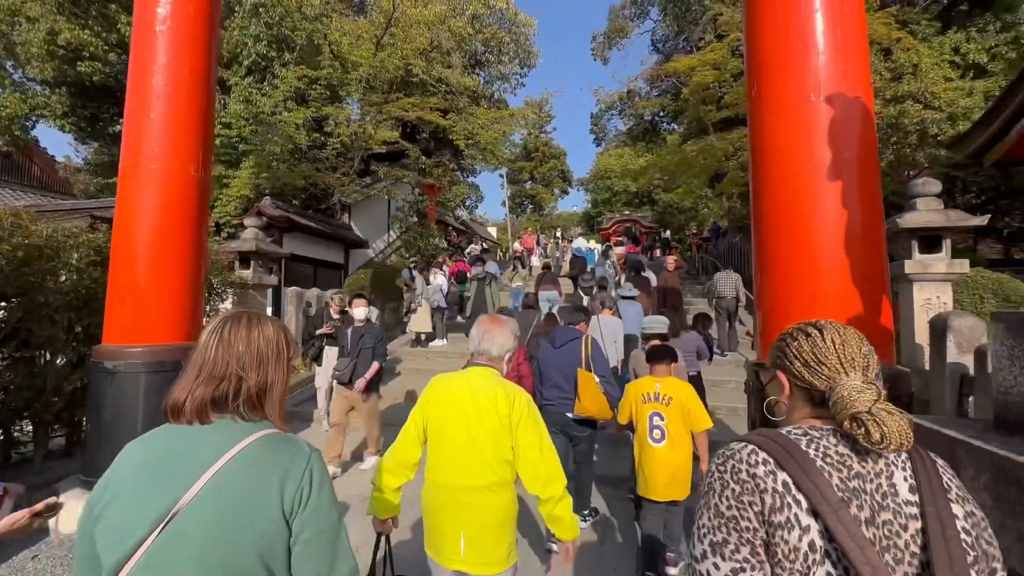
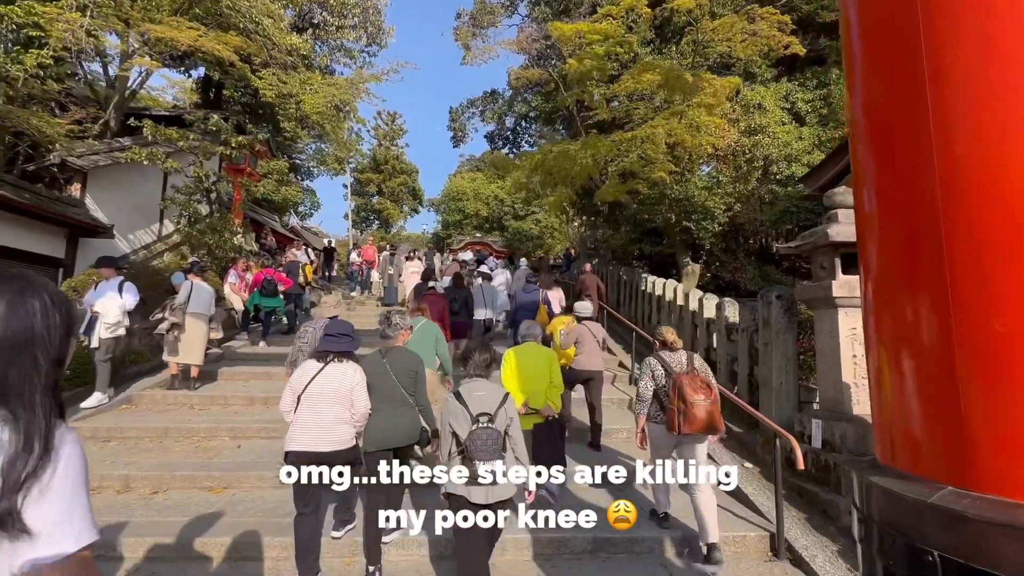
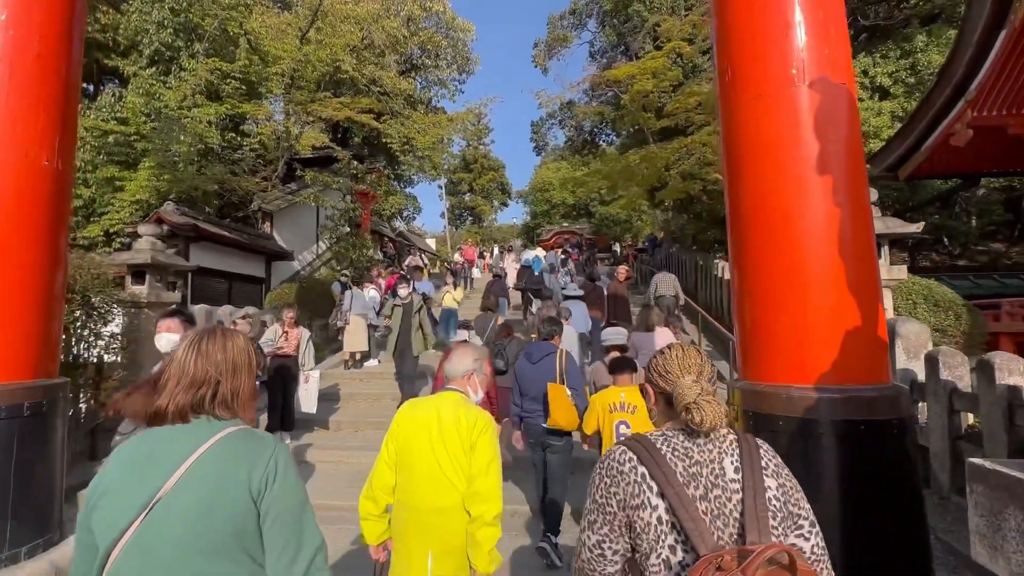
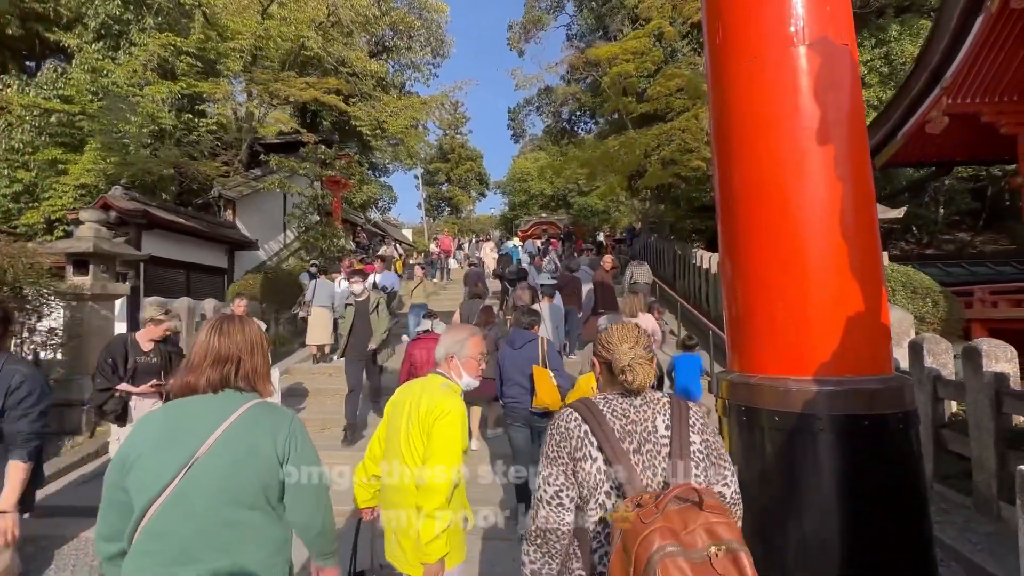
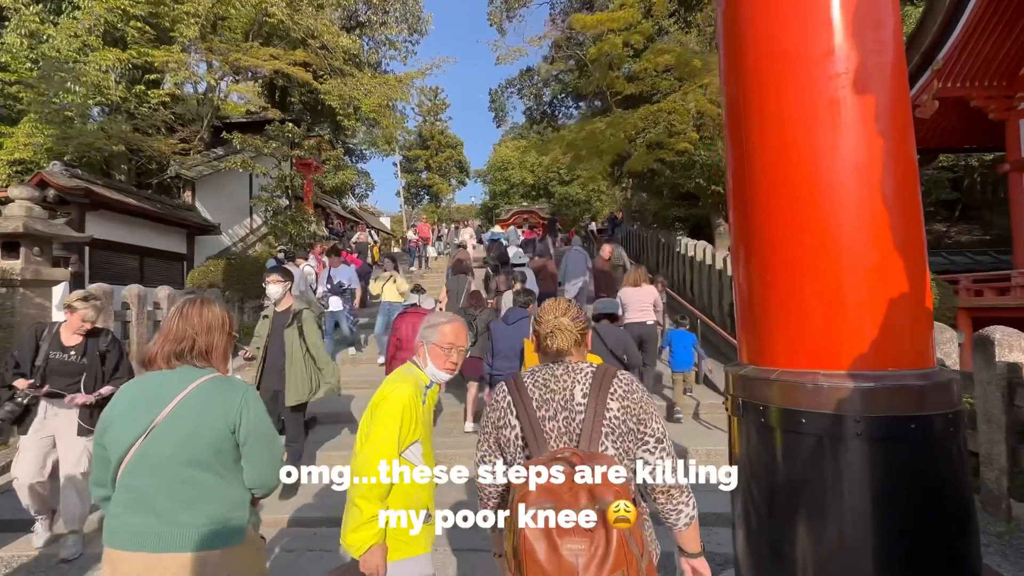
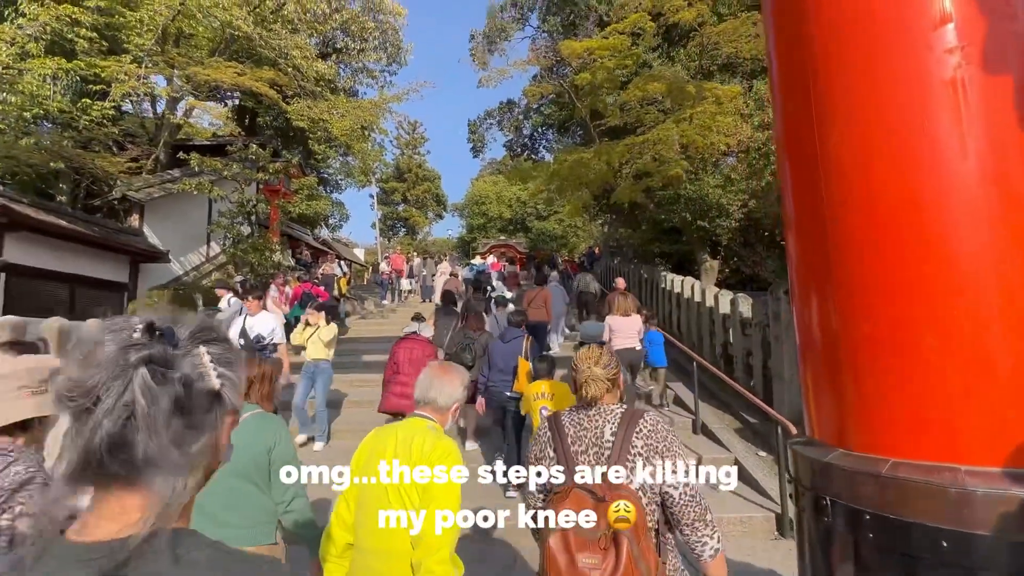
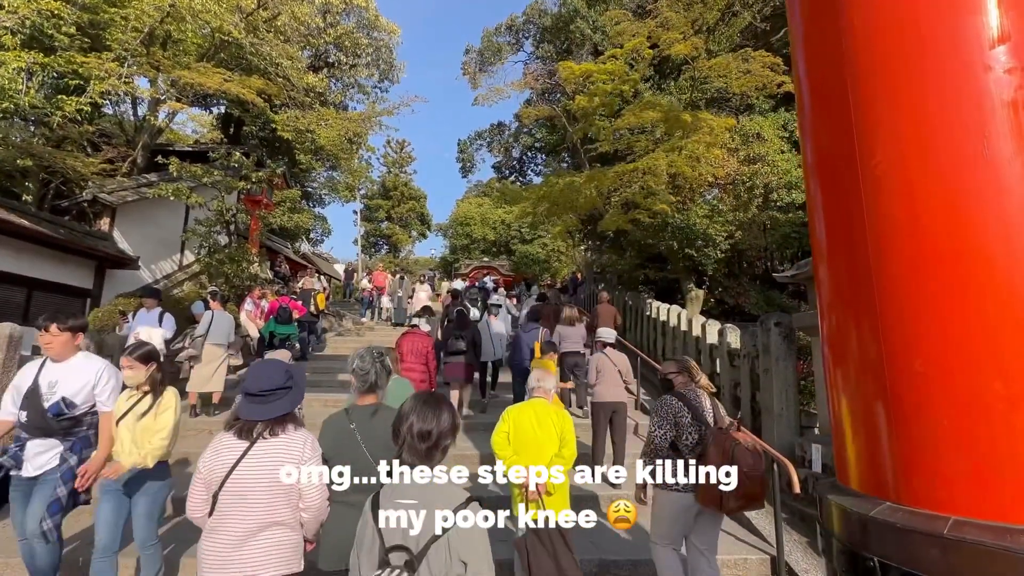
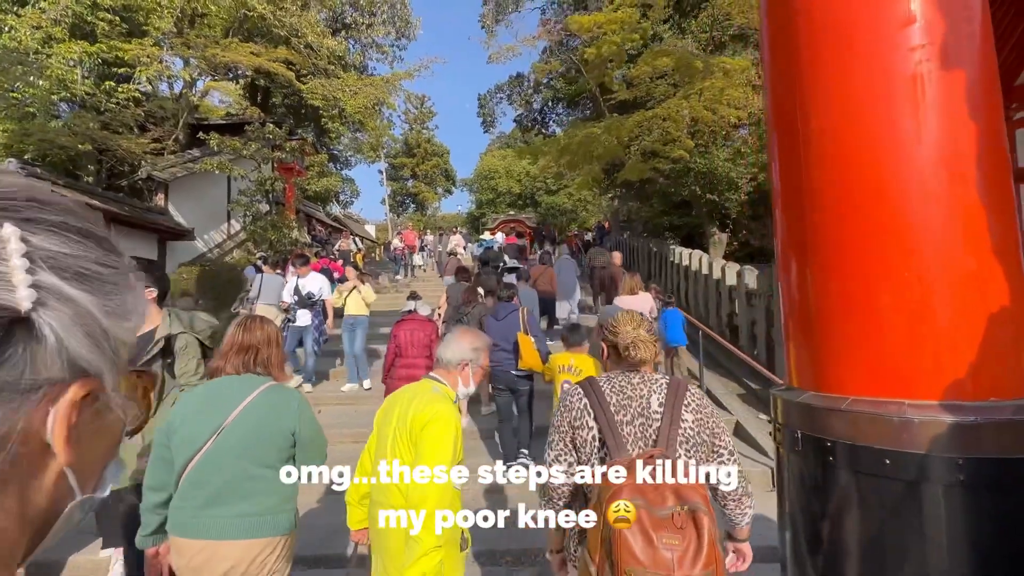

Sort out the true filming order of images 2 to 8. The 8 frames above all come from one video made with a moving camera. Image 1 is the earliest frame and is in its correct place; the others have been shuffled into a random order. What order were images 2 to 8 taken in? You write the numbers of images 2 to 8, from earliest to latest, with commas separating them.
3, 4, 5, 8, 6, 7, 2
